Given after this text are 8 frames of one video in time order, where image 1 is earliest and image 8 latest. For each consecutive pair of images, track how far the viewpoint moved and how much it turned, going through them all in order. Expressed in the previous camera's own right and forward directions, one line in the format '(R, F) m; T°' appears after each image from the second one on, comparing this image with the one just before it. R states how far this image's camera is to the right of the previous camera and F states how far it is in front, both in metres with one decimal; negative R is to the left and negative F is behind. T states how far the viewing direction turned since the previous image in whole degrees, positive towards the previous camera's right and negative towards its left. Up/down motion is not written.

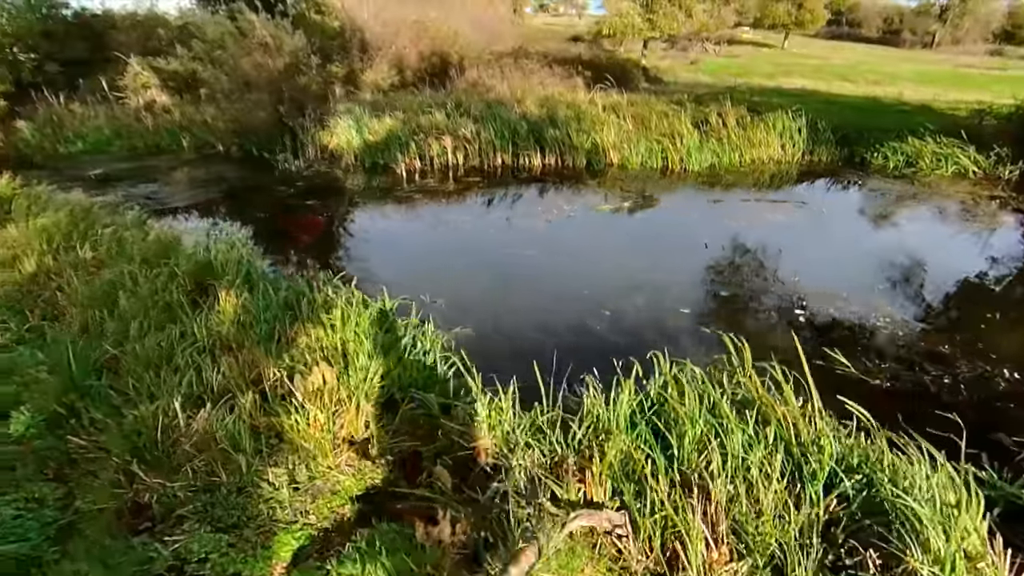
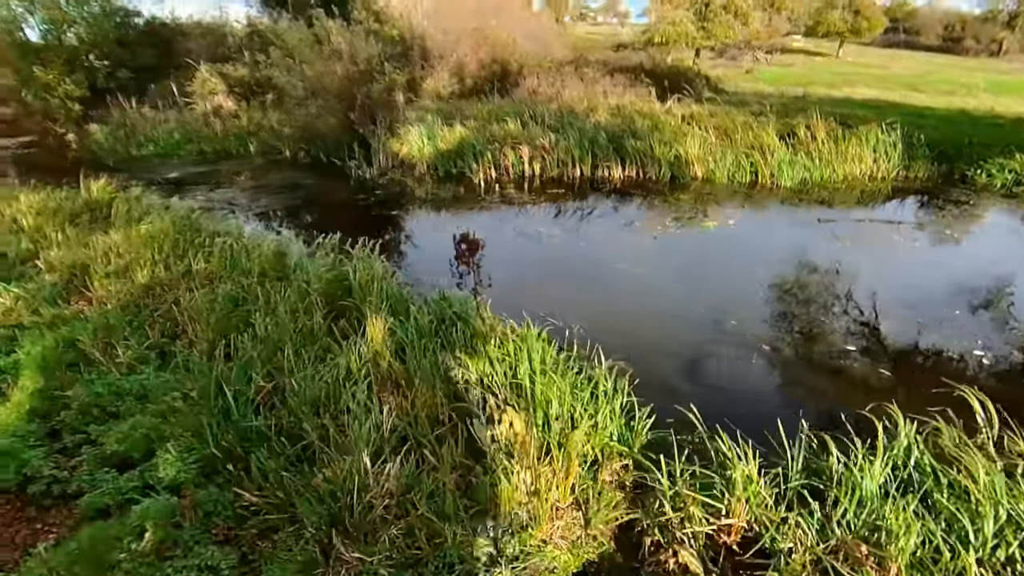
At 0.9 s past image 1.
(-1.2, +0.5) m; -3°
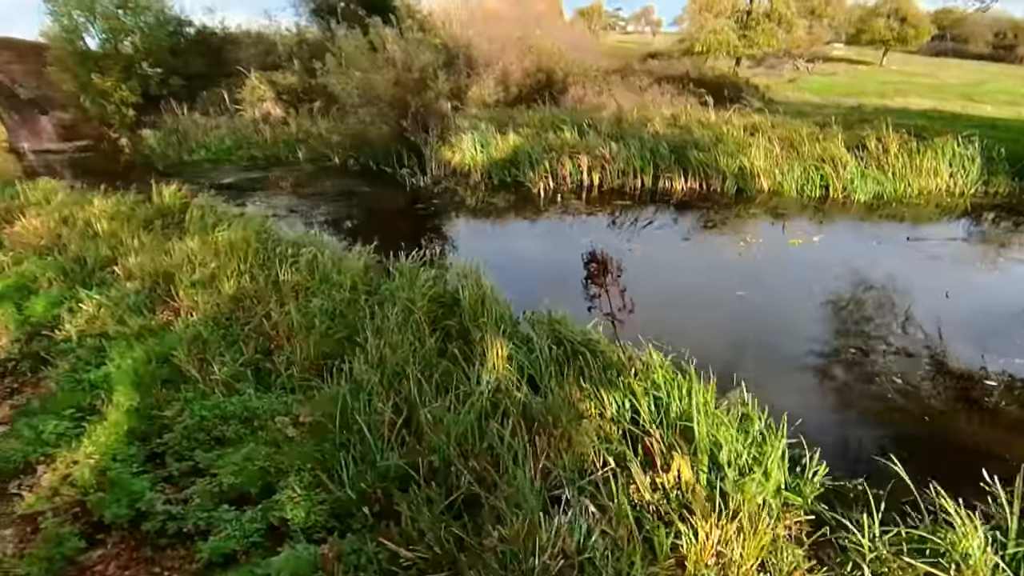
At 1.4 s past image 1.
(-0.8, +0.3) m; -2°
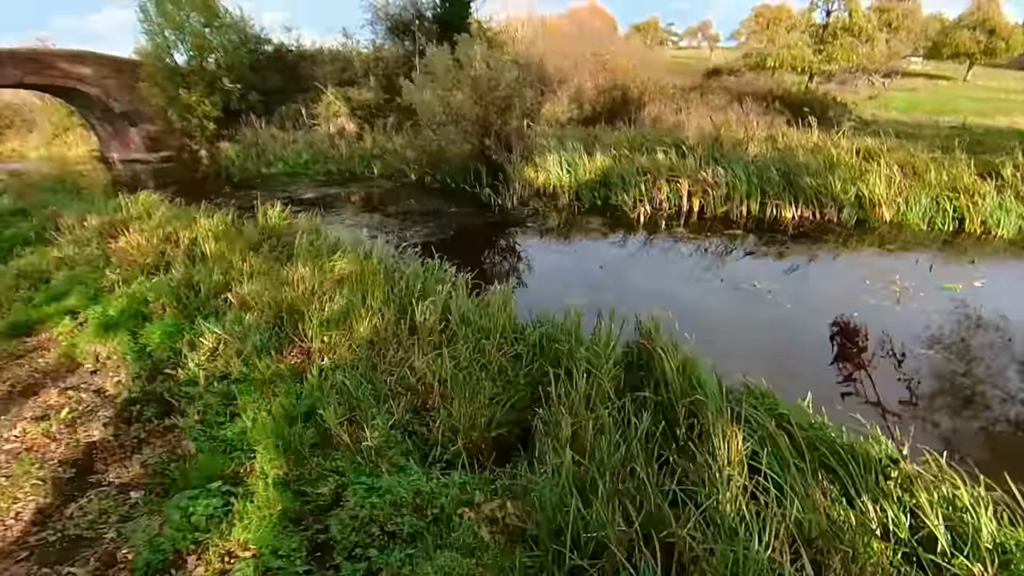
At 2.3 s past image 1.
(-1.2, +0.6) m; -4°
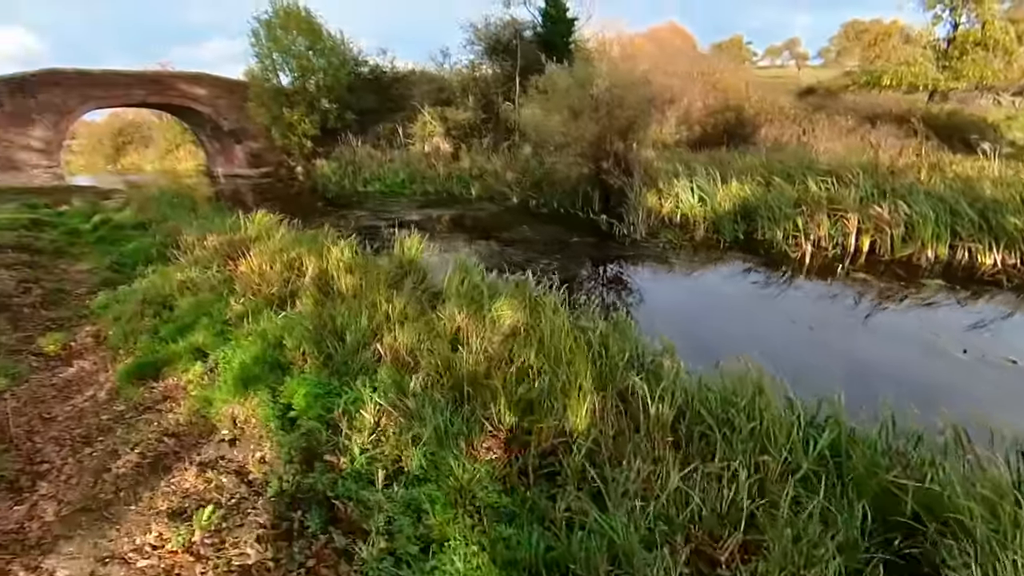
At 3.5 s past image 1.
(-1.4, +1.1) m; -7°
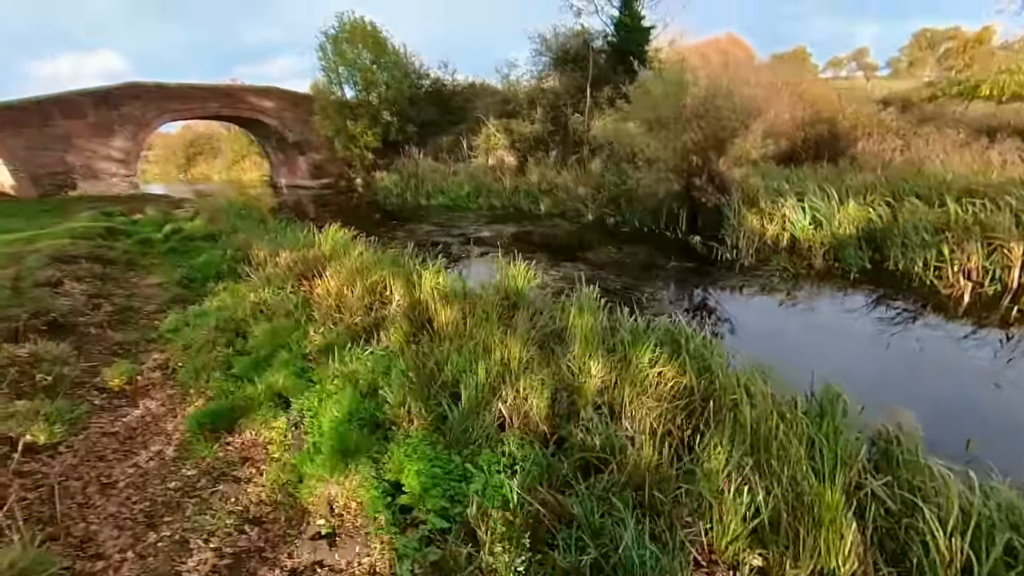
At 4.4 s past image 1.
(-0.9, +1.0) m; -5°
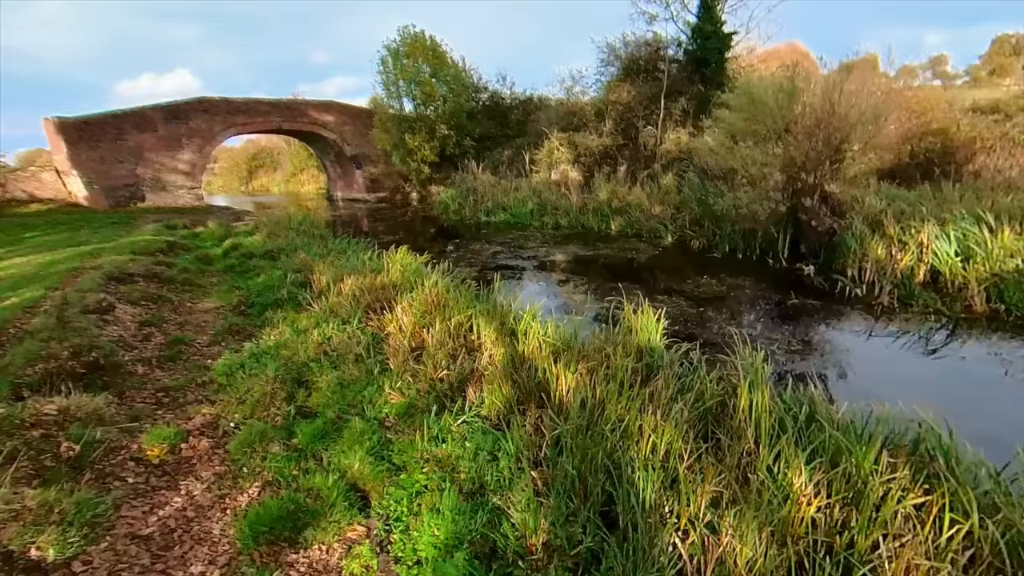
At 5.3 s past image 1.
(-0.8, +1.1) m; -5°
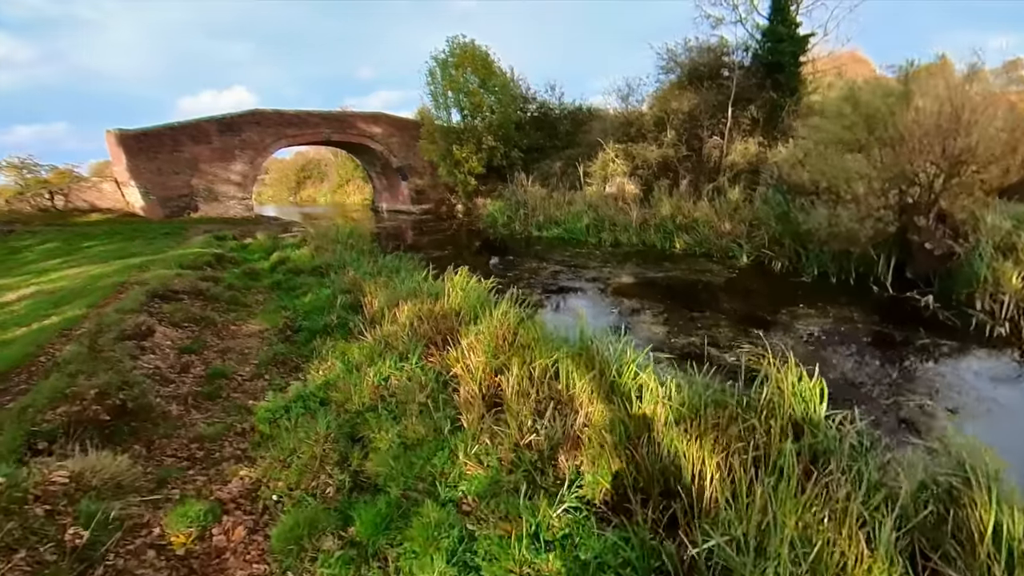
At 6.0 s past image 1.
(-0.5, +0.9) m; -4°
